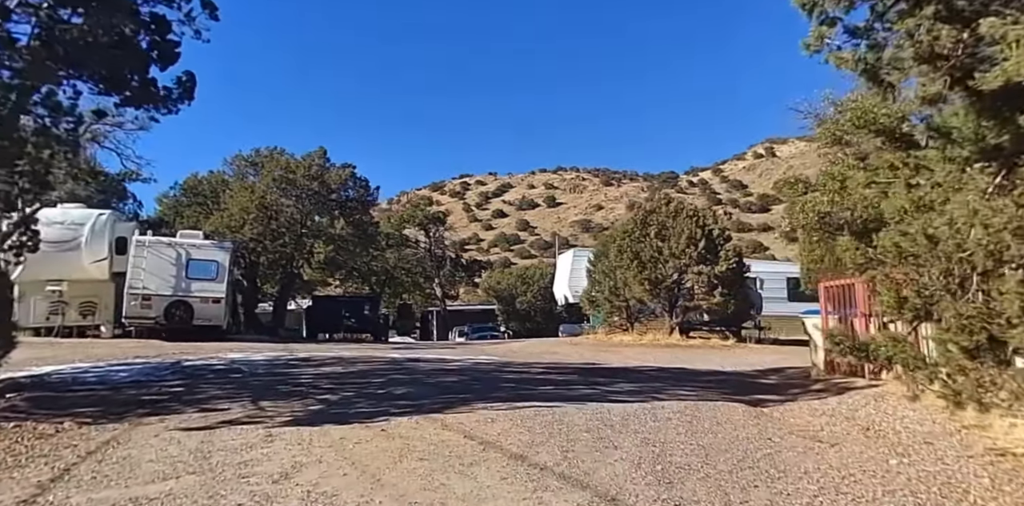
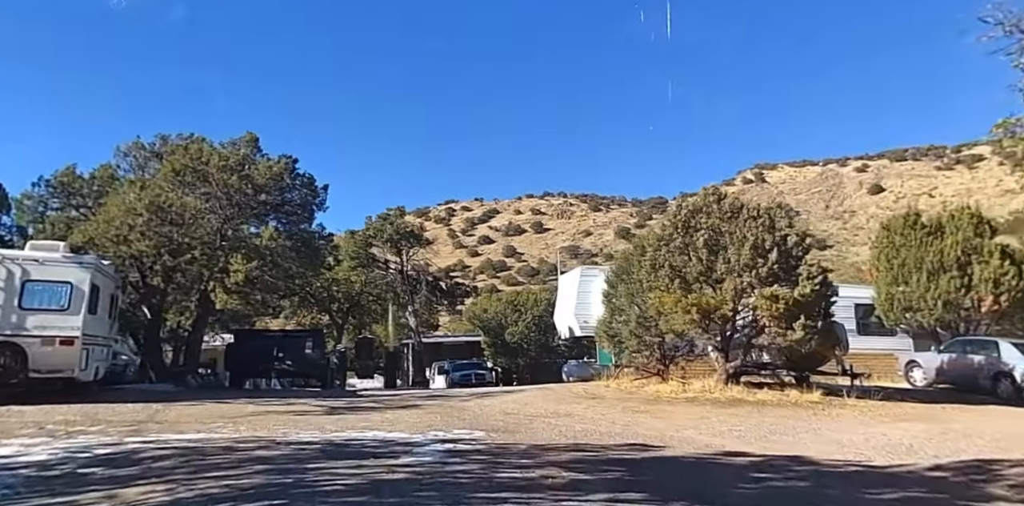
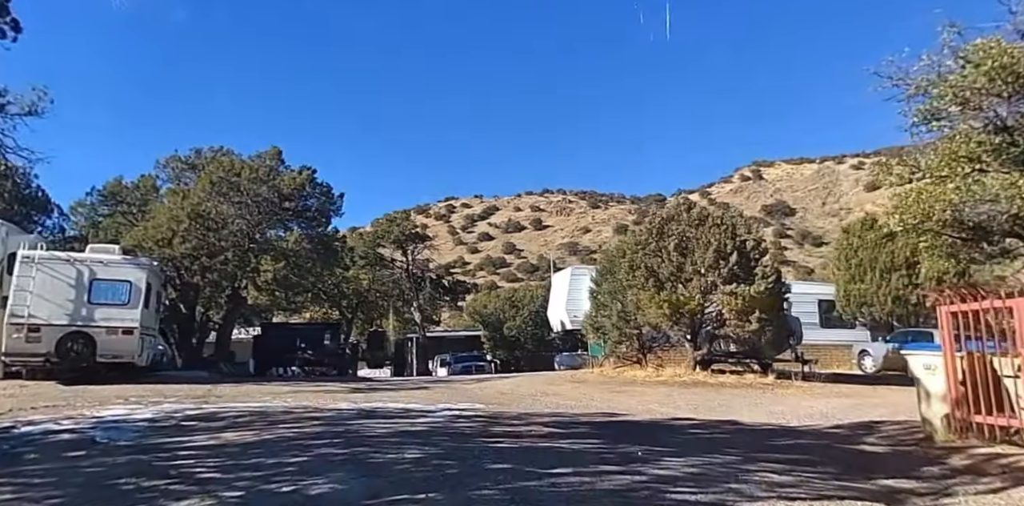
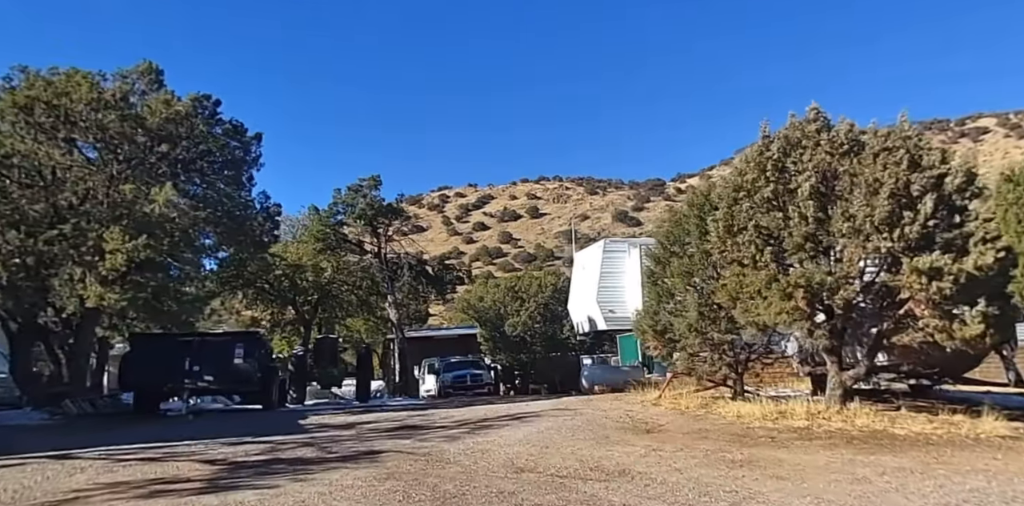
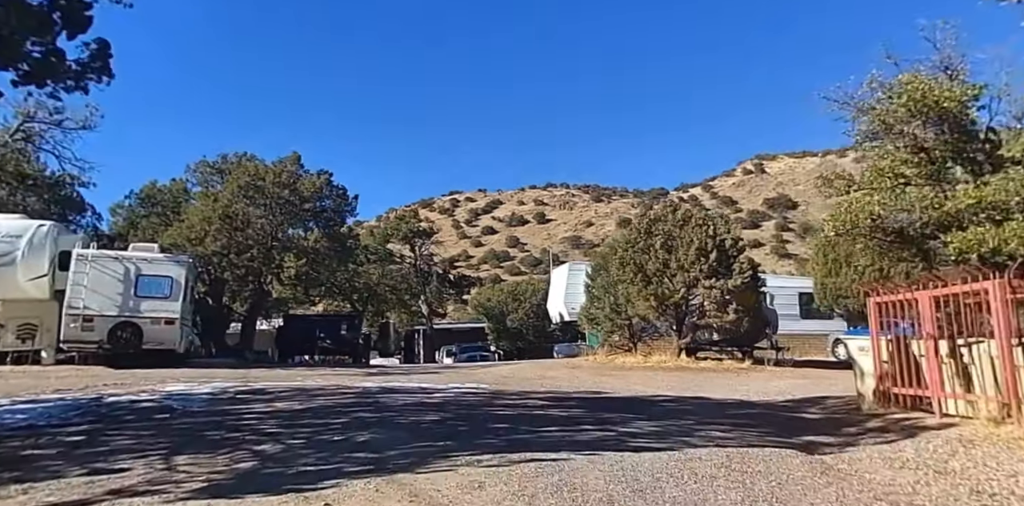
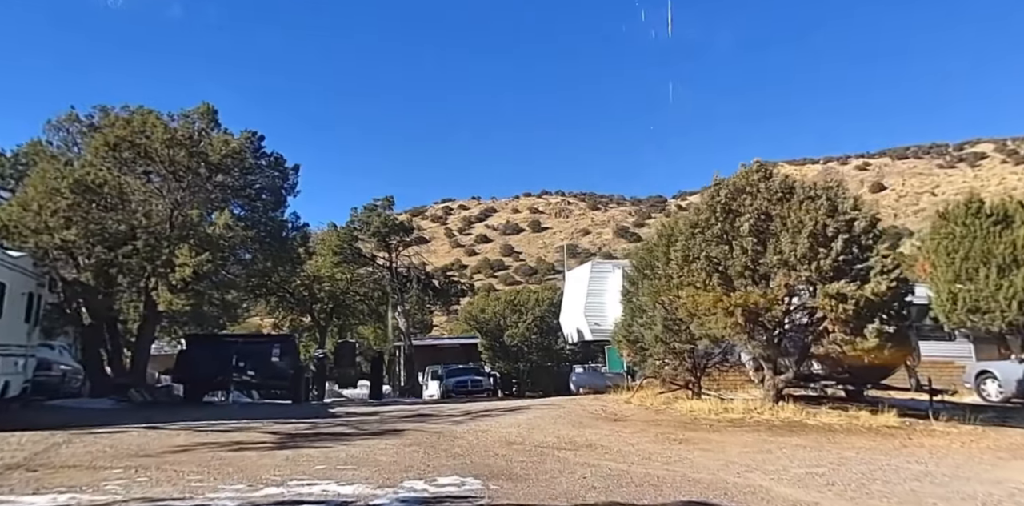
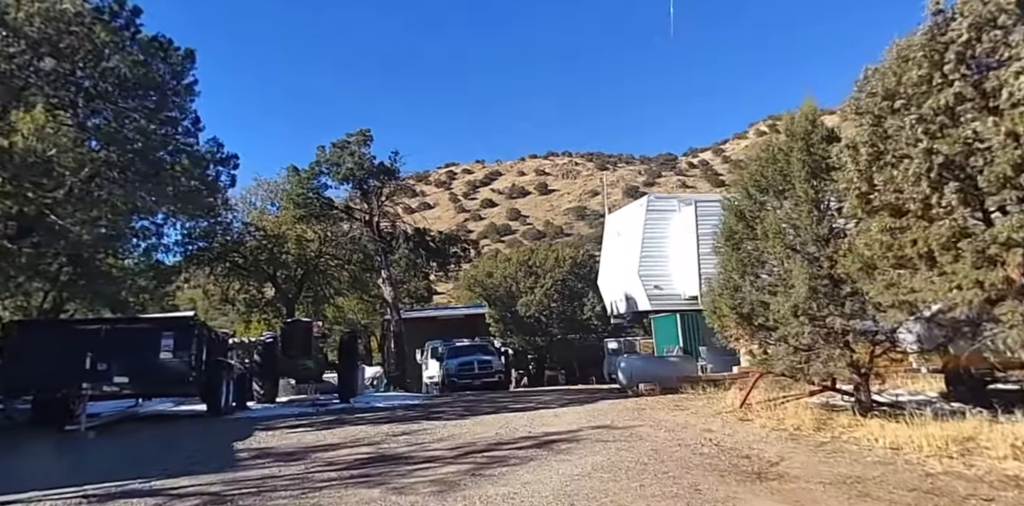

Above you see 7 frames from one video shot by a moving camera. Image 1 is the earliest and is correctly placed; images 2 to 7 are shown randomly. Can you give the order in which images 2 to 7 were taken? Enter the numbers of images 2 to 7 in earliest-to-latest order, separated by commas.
5, 3, 2, 6, 4, 7
